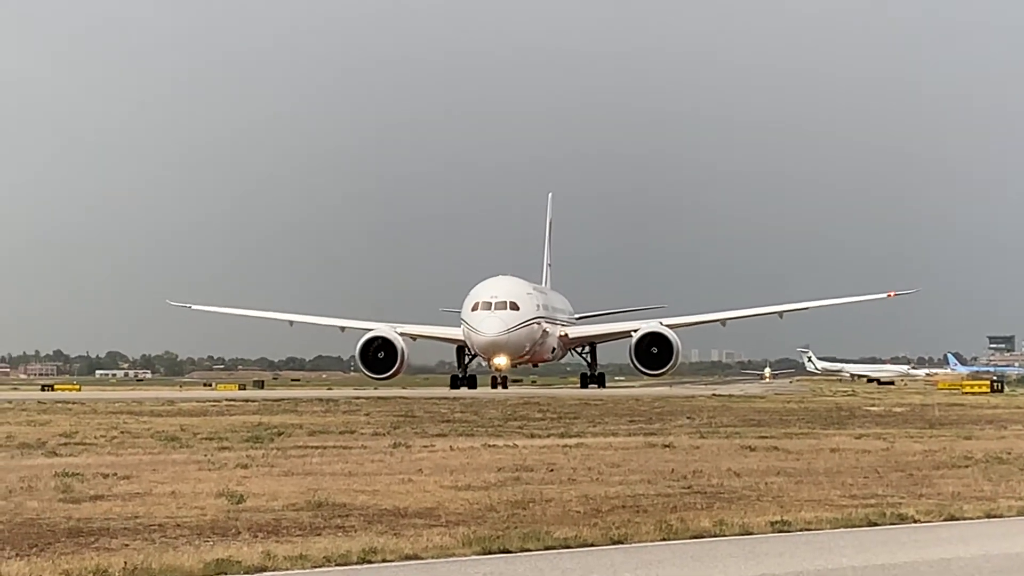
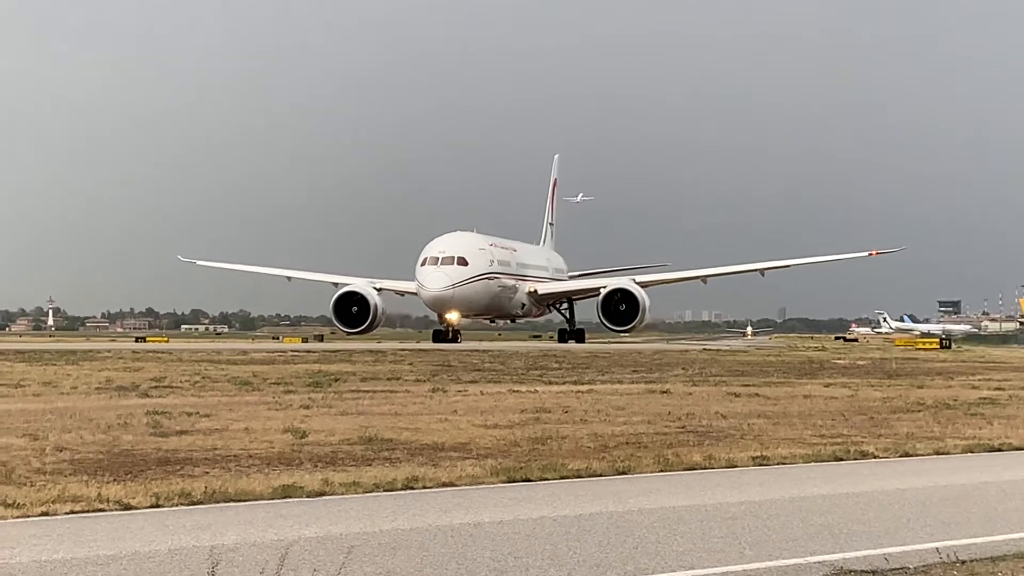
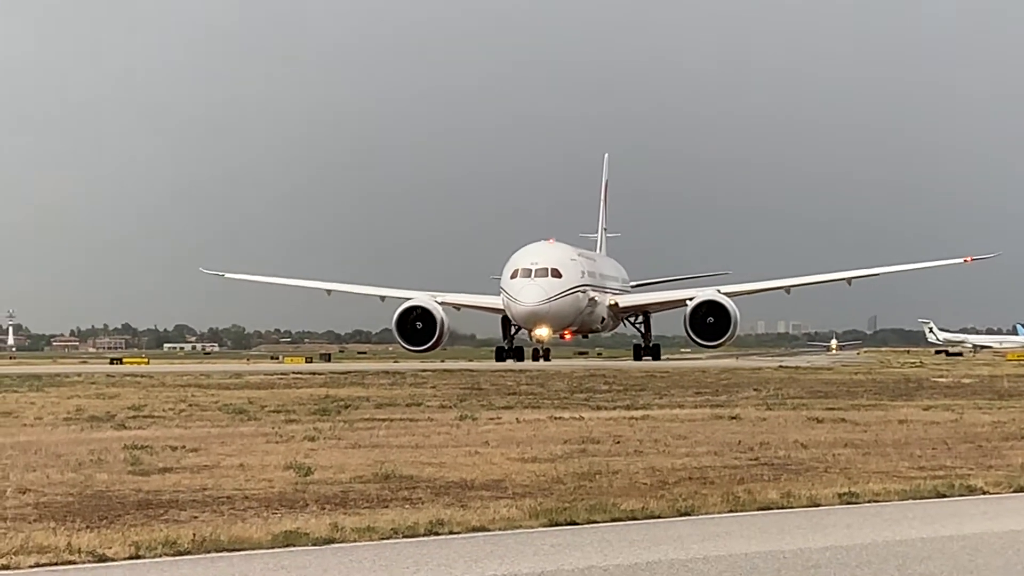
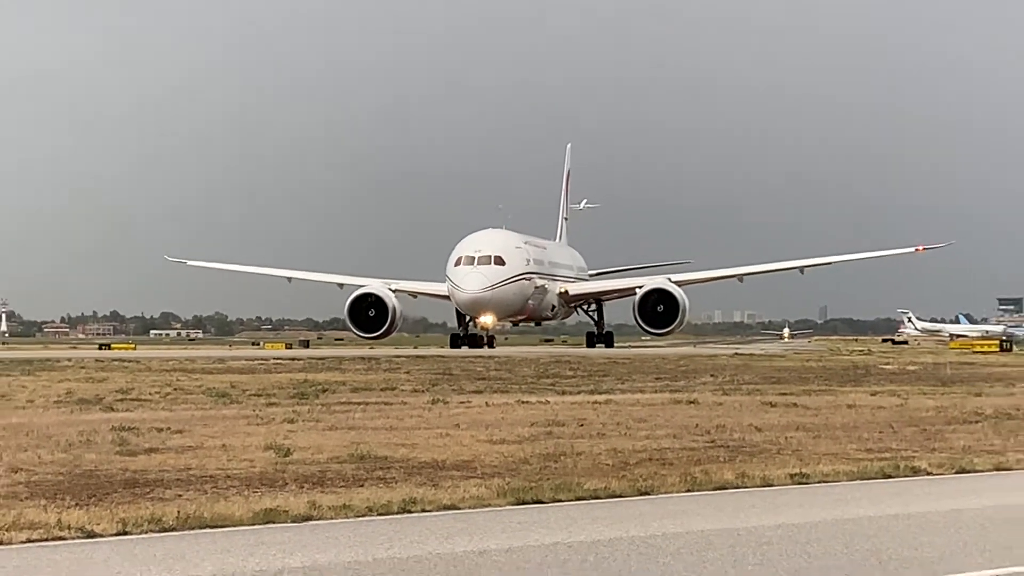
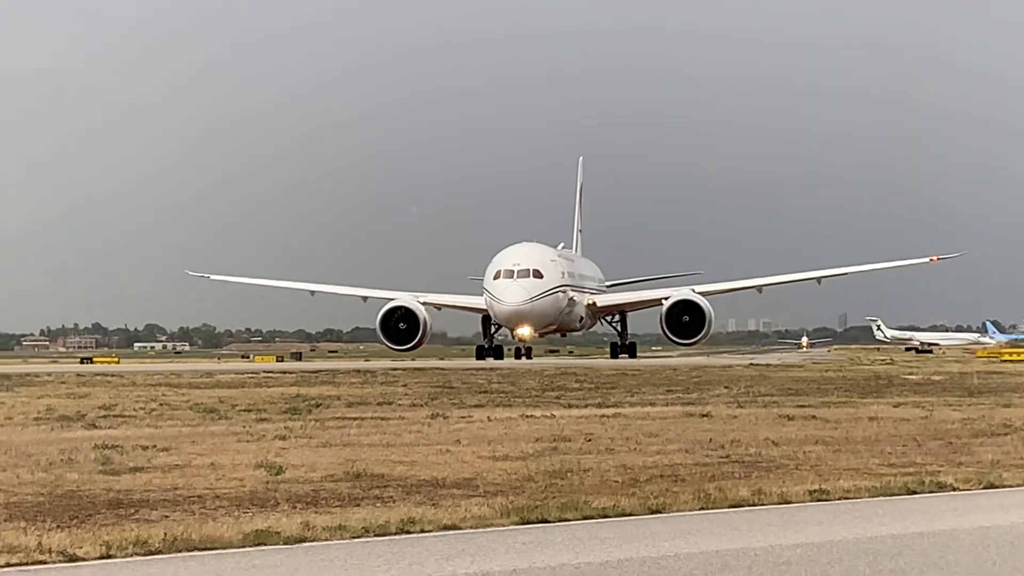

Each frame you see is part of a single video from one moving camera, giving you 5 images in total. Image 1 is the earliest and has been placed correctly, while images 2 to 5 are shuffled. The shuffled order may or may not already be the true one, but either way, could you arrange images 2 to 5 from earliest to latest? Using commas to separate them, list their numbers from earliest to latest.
5, 3, 4, 2
